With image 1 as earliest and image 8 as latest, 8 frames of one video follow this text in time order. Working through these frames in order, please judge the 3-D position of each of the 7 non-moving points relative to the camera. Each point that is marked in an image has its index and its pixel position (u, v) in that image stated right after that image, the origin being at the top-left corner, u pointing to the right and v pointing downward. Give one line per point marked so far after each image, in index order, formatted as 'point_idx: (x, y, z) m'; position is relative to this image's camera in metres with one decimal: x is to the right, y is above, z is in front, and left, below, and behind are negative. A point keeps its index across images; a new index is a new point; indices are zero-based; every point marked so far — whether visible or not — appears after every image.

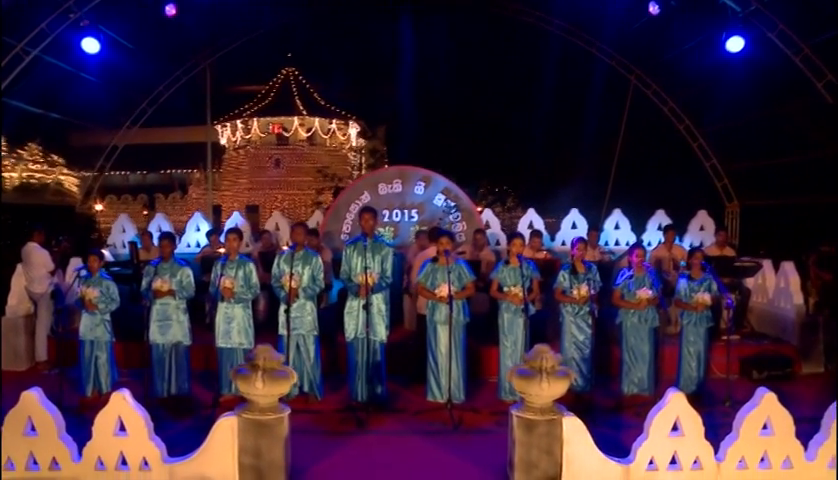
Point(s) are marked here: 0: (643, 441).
0: (+1.5, -1.4, +4.9) m
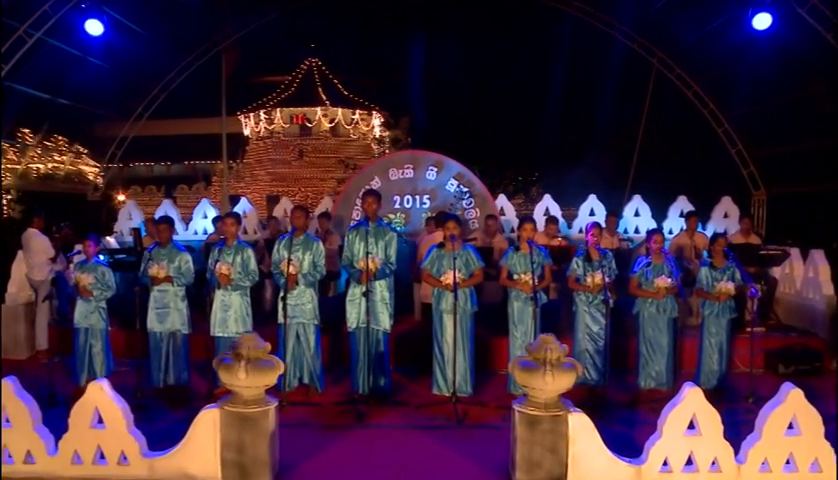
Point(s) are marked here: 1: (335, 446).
0: (+1.5, -1.3, +4.5) m
1: (-0.6, -1.6, +5.4) m
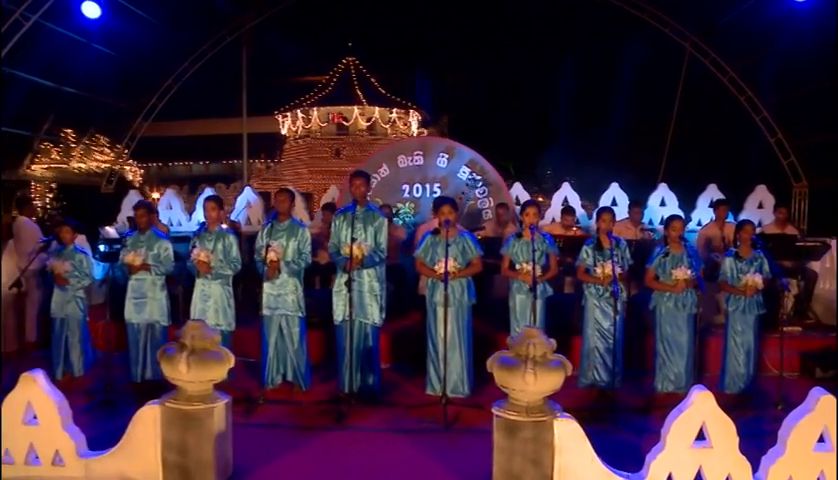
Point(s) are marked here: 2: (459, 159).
0: (+1.3, -1.2, +3.8) m
1: (-0.8, -1.4, +4.9) m
2: (+0.5, +1.1, +9.5) m
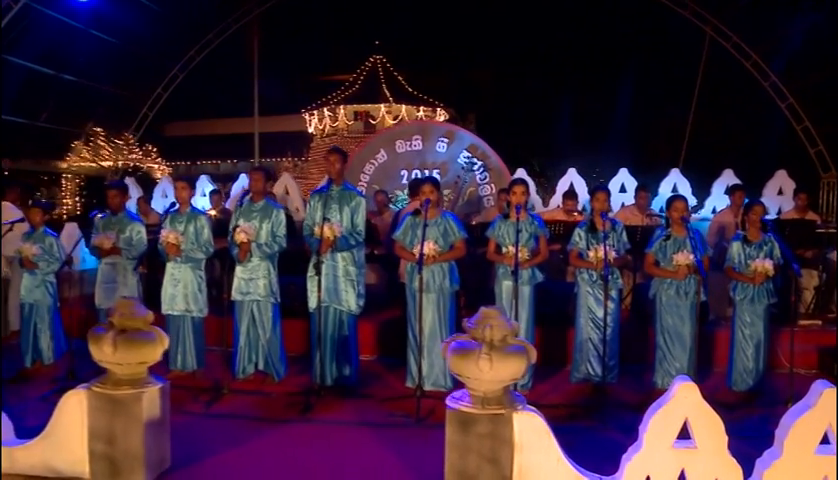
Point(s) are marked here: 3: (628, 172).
0: (+1.0, -1.0, +3.4) m
1: (-1.0, -1.3, +4.5) m
2: (+0.5, +1.2, +9.0) m
3: (+2.6, +0.8, +8.7) m
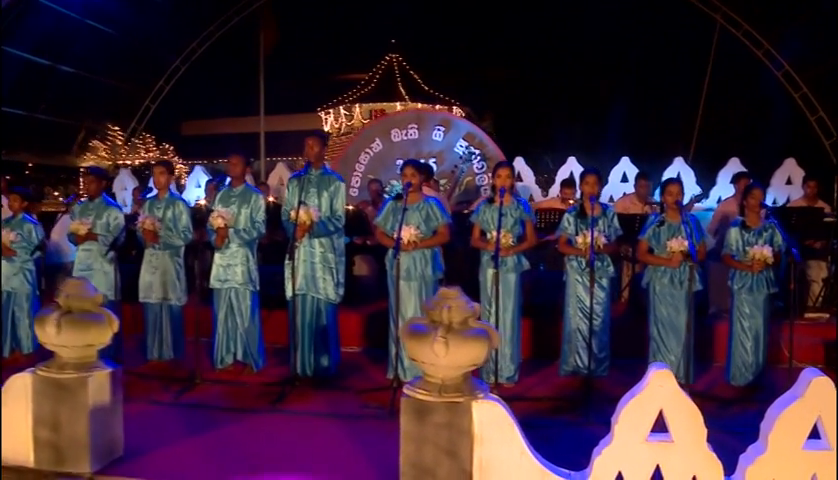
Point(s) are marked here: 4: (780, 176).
0: (+0.8, -0.9, +3.1) m
1: (-1.2, -1.2, +4.3) m
2: (+0.4, +1.3, +8.8) m
3: (+2.5, +0.9, +8.4) m
4: (+4.1, +0.7, +8.0) m
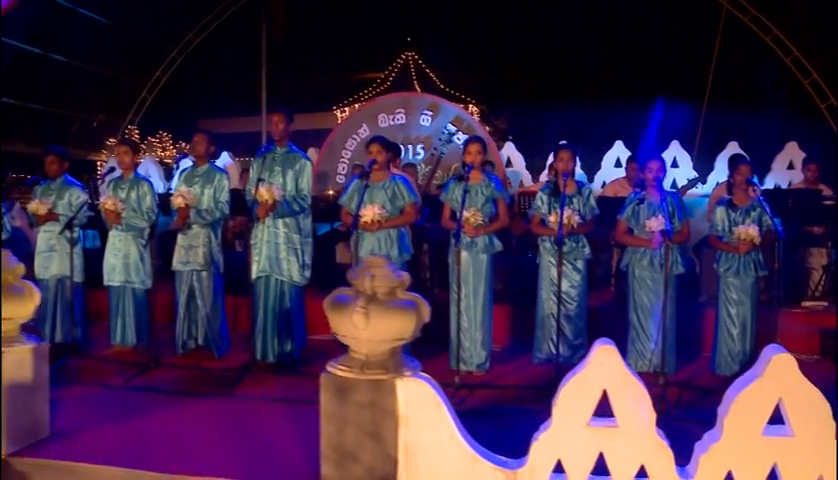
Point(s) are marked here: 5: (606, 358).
0: (+0.5, -0.7, +2.8) m
1: (-1.5, -1.0, +4.0) m
2: (+0.3, +1.5, +8.5) m
3: (+2.3, +1.1, +8.1) m
4: (+3.9, +0.9, +7.7) m
5: (+0.7, -0.4, +2.7) m
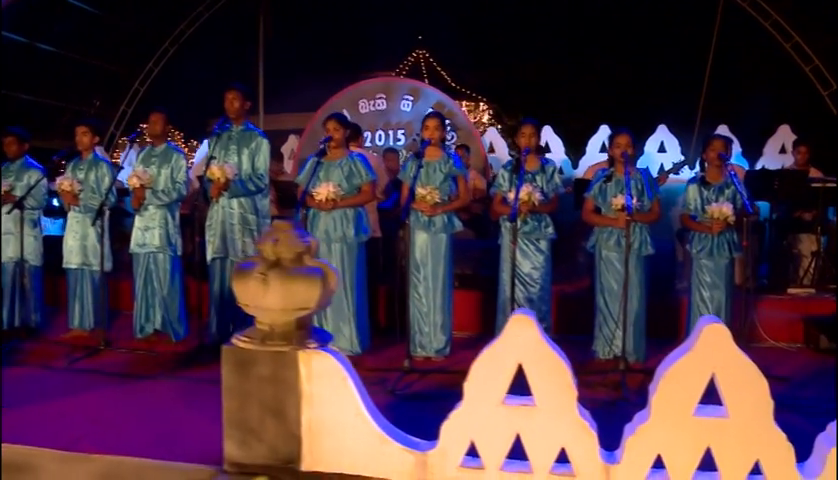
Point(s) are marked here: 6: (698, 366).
0: (+0.1, -0.6, +2.6) m
1: (-1.8, -0.9, +3.8) m
2: (+0.1, +1.6, +8.3) m
3: (+2.1, +1.2, +7.8) m
4: (+3.6, +1.0, +7.4) m
5: (+0.4, -0.3, +2.5) m
6: (+1.0, -0.4, +2.5) m
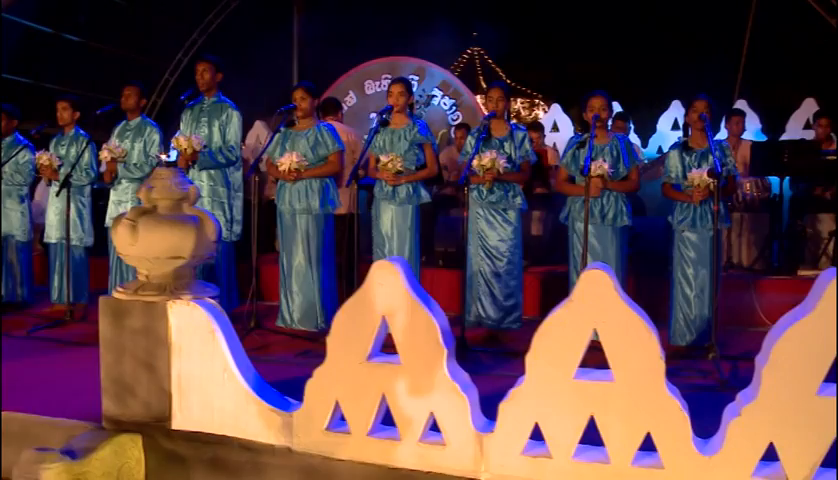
0: (-0.3, -0.4, +2.4) m
1: (-2.1, -0.7, +3.8) m
2: (+0.1, +1.8, +8.1) m
3: (+2.1, +1.4, +7.5) m
4: (+3.6, +1.2, +6.8) m
5: (-0.1, -0.1, +2.3) m
6: (+0.5, -0.2, +2.2) m
